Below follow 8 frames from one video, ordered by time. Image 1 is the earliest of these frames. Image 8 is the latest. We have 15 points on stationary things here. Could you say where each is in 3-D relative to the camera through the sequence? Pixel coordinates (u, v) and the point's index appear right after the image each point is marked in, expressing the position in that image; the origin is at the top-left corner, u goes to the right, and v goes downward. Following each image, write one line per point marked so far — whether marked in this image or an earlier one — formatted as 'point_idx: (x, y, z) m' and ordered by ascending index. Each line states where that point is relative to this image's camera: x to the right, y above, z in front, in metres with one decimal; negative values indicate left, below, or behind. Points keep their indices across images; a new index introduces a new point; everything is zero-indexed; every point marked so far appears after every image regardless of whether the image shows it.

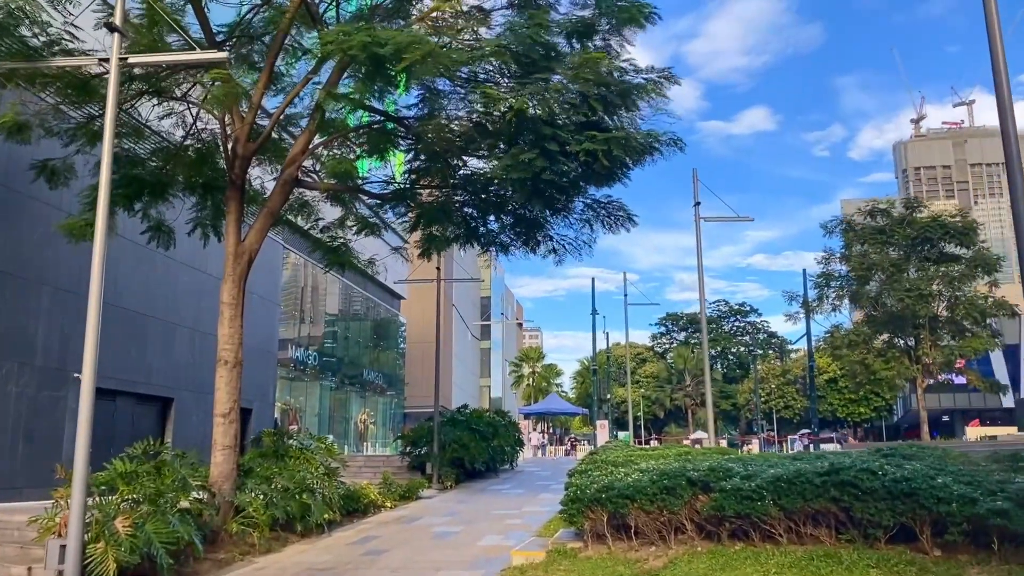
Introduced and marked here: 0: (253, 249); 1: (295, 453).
0: (-3.4, +0.5, +12.1) m
1: (-3.2, -2.5, +13.5) m
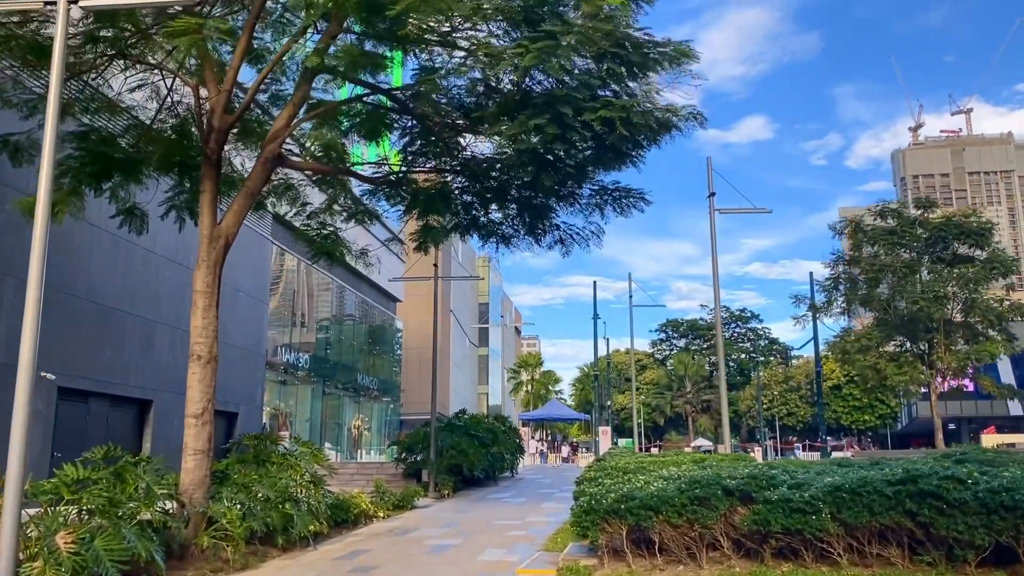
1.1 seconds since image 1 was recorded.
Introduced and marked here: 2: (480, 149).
0: (-3.4, +0.7, +10.9) m
1: (-3.2, -2.3, +12.4) m
2: (-0.5, +2.1, +14.3) m
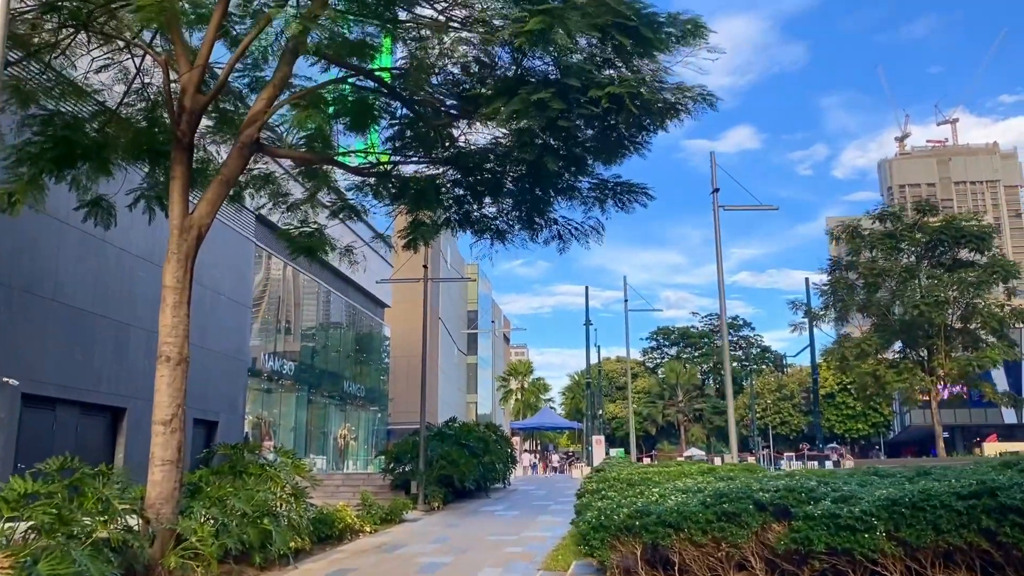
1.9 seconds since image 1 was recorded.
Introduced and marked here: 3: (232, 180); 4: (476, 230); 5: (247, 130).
0: (-3.4, +0.7, +10.1) m
1: (-3.2, -2.3, +11.4) m
2: (-0.6, +2.1, +13.5) m
3: (-3.2, +1.2, +10.4) m
4: (-0.6, +0.9, +14.5) m
5: (-3.1, +1.8, +10.6) m
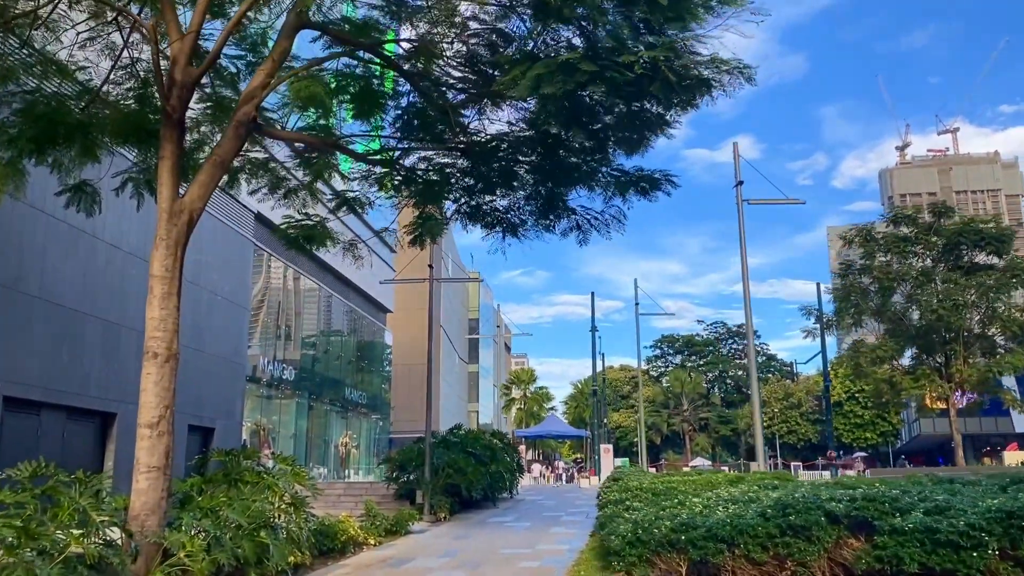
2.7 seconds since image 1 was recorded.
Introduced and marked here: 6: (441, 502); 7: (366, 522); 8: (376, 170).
0: (-3.2, +0.8, +9.2) m
1: (-3.0, -2.2, +10.6) m
2: (-0.4, +2.2, +12.7) m
3: (-3.0, +1.3, +9.6) m
4: (-0.4, +0.9, +13.6) m
5: (-2.9, +1.9, +9.7) m
6: (-1.5, -4.6, +19.7) m
7: (-2.4, -3.8, +15.0) m
8: (-2.0, +1.7, +13.4) m
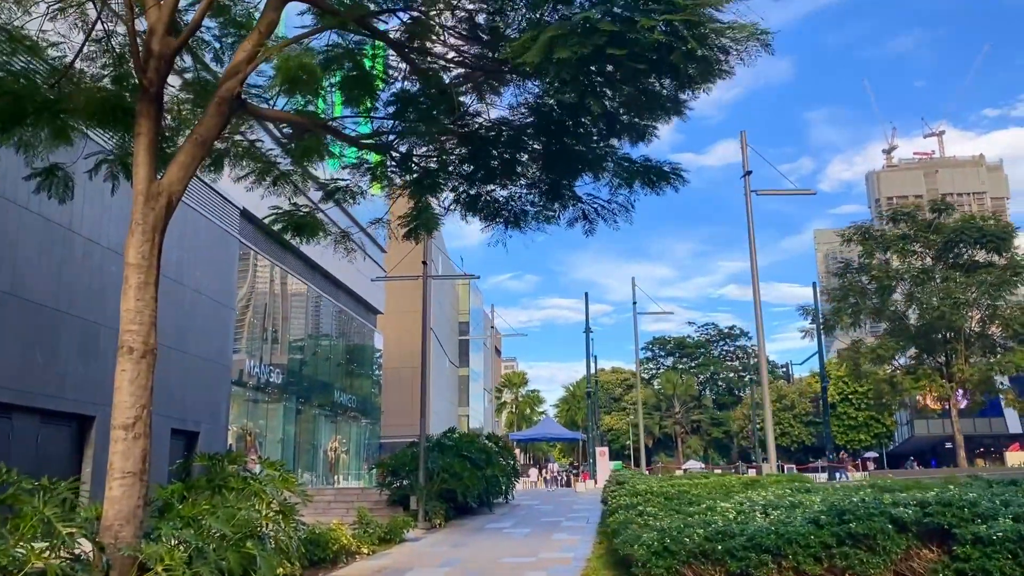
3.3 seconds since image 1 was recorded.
0: (-3.1, +0.9, +8.5) m
1: (-3.0, -2.1, +9.8) m
2: (-0.3, +2.3, +12.0) m
3: (-2.9, +1.4, +8.8) m
4: (-0.4, +1.0, +12.9) m
5: (-2.8, +2.0, +9.0) m
6: (-1.6, -4.6, +19.0) m
7: (-2.4, -3.8, +14.3) m
8: (-2.0, +1.8, +12.7) m
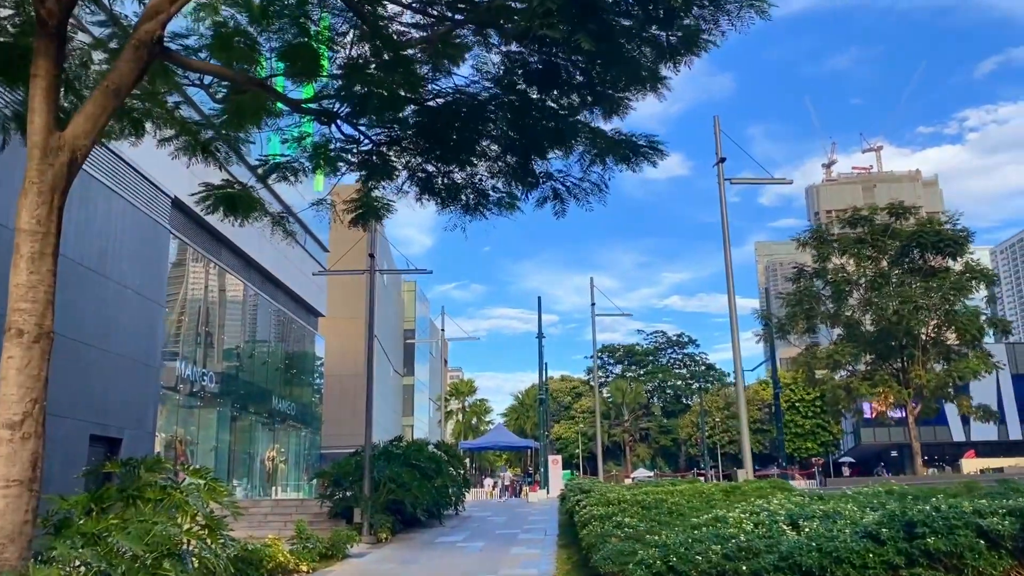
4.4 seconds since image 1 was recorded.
0: (-3.4, +1.1, +7.1) m
1: (-3.3, -1.9, +8.5) m
2: (-0.8, +2.4, +10.8) m
3: (-3.2, +1.6, +7.5) m
4: (-0.9, +1.2, +11.8) m
5: (-3.1, +2.2, +7.7) m
6: (-2.5, -4.5, +17.7) m
7: (-3.0, -3.6, +12.9) m
8: (-2.5, +1.9, +11.4) m
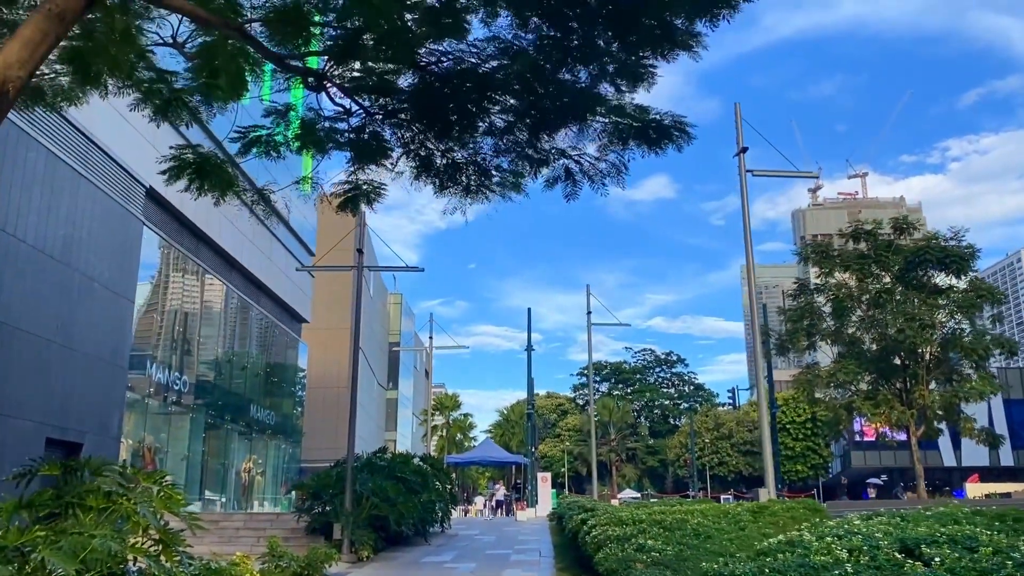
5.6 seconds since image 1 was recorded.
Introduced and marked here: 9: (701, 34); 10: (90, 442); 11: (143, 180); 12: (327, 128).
0: (-3.3, +1.4, +5.9) m
1: (-3.3, -1.7, +7.2) m
2: (-0.7, +2.5, +9.7) m
3: (-3.1, +1.9, +6.3) m
4: (-0.8, +1.3, +10.6) m
5: (-2.9, +2.5, +6.5) m
6: (-2.7, -4.5, +16.4) m
7: (-3.1, -3.5, +11.6) m
8: (-2.4, +2.1, +10.2) m
9: (+1.8, +2.5, +9.0) m
10: (-7.6, -2.8, +16.4) m
11: (-7.6, +2.2, +18.8) m
12: (-2.1, +1.9, +10.3) m
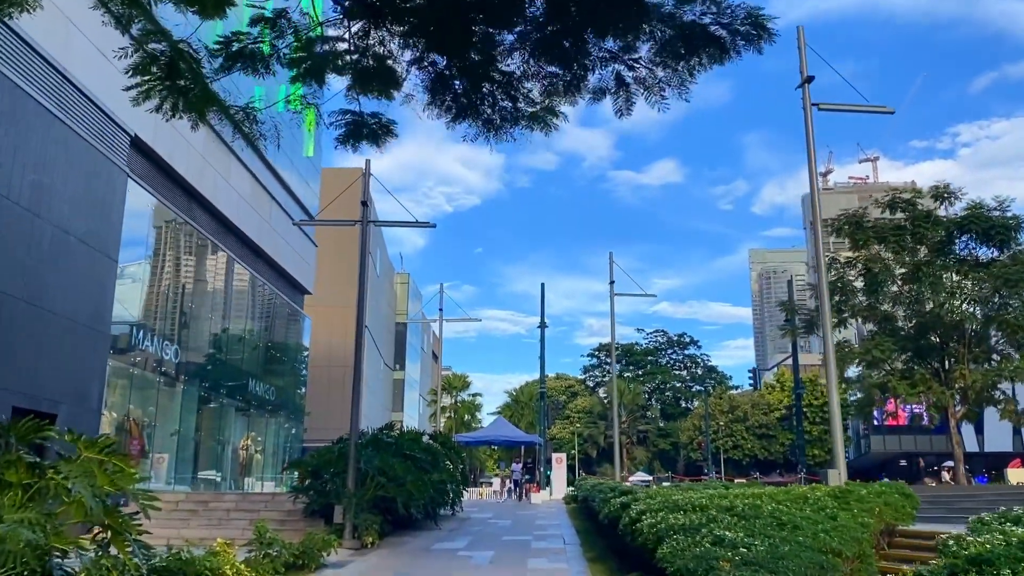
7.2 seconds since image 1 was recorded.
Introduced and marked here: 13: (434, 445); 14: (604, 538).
0: (-3.0, +1.9, +4.3) m
1: (-3.0, -1.2, +5.6) m
2: (-0.4, +3.1, +8.0) m
3: (-2.8, +2.4, +4.6) m
4: (-0.5, +1.9, +8.9) m
5: (-2.6, +3.0, +4.8) m
6: (-2.4, -3.8, +14.8) m
7: (-2.8, -2.9, +10.0) m
8: (-2.1, +2.7, +8.6) m
9: (+2.2, +3.0, +7.3) m
10: (-7.3, -2.1, +14.9) m
11: (-7.2, +3.0, +17.1) m
12: (-1.8, +2.4, +8.6) m
13: (-1.7, -3.3, +19.3) m
14: (+1.3, -3.7, +13.3) m
